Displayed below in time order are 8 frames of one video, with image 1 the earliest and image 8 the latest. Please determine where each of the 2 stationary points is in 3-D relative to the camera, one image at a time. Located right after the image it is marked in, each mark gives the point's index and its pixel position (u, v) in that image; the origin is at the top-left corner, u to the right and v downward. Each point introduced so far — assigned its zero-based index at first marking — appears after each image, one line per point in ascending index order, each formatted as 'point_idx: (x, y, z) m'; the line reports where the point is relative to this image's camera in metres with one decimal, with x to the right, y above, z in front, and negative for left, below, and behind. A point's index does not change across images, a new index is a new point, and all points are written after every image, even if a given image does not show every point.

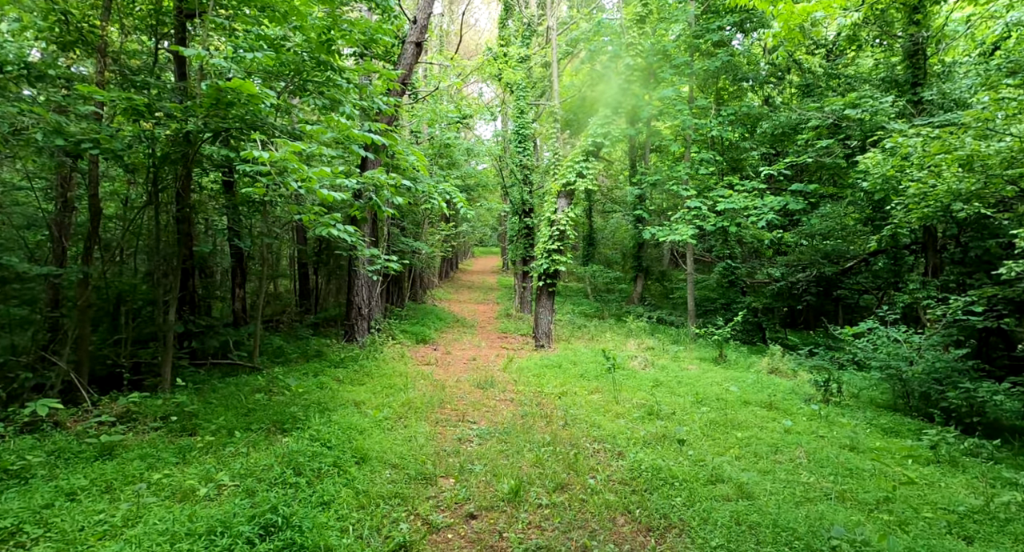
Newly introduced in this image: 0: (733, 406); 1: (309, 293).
0: (+3.3, -2.0, +9.0) m
1: (-5.1, -0.5, +15.1) m
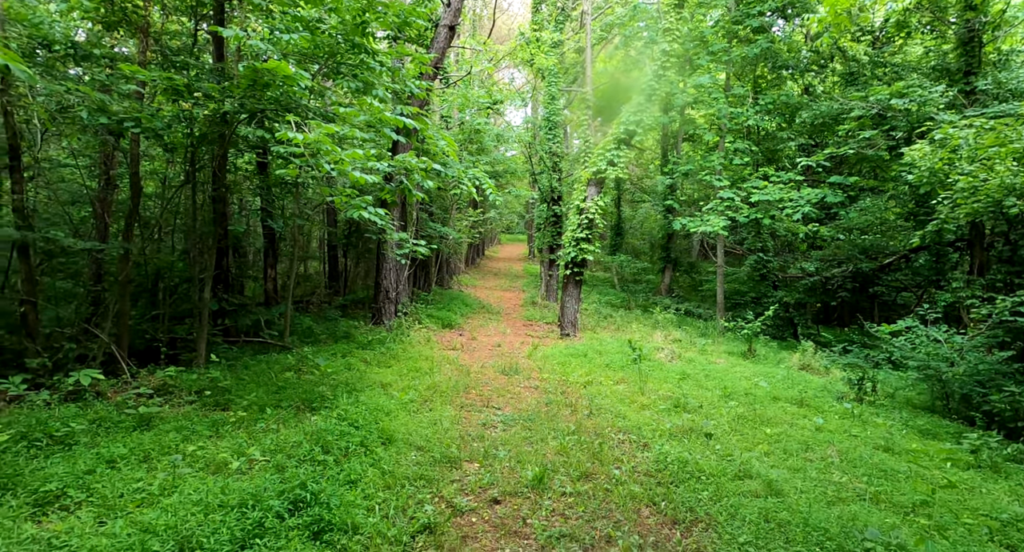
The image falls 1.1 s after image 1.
0: (+3.7, -1.8, +8.9) m
1: (-4.4, 0.0, +15.3) m
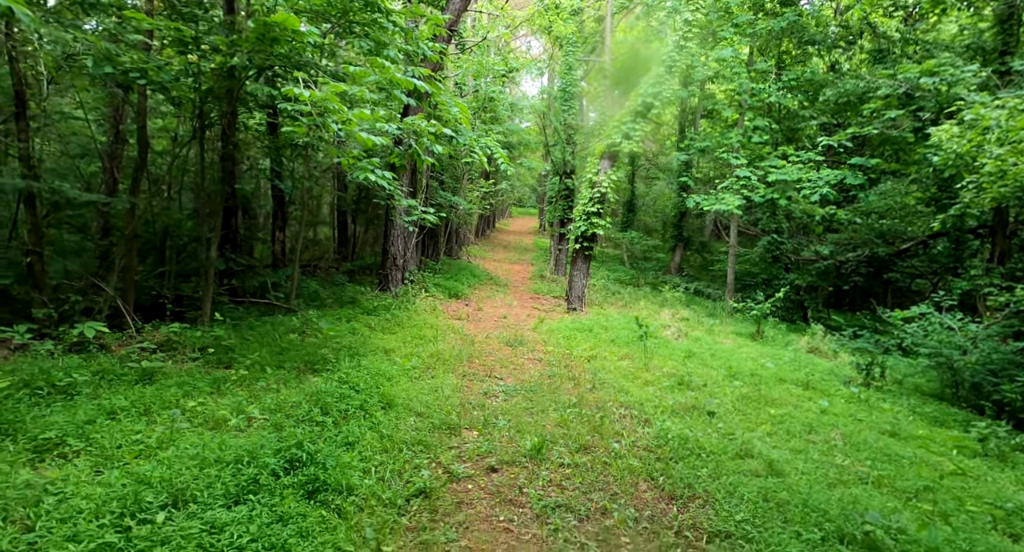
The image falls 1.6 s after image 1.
0: (+3.7, -1.6, +8.8) m
1: (-4.2, +0.9, +15.3) m
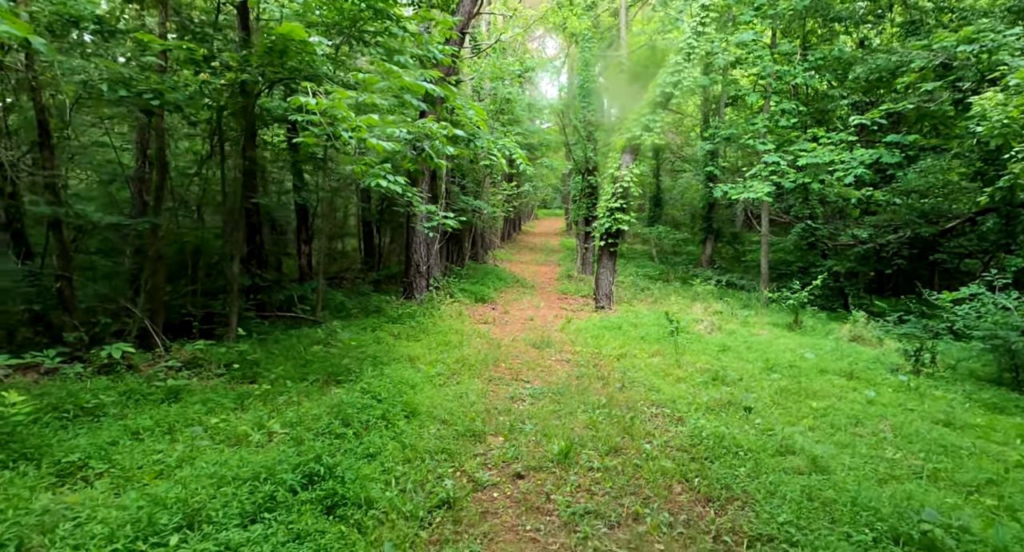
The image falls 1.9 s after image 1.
0: (+4.1, -1.4, +8.4) m
1: (-3.5, +0.6, +15.3) m
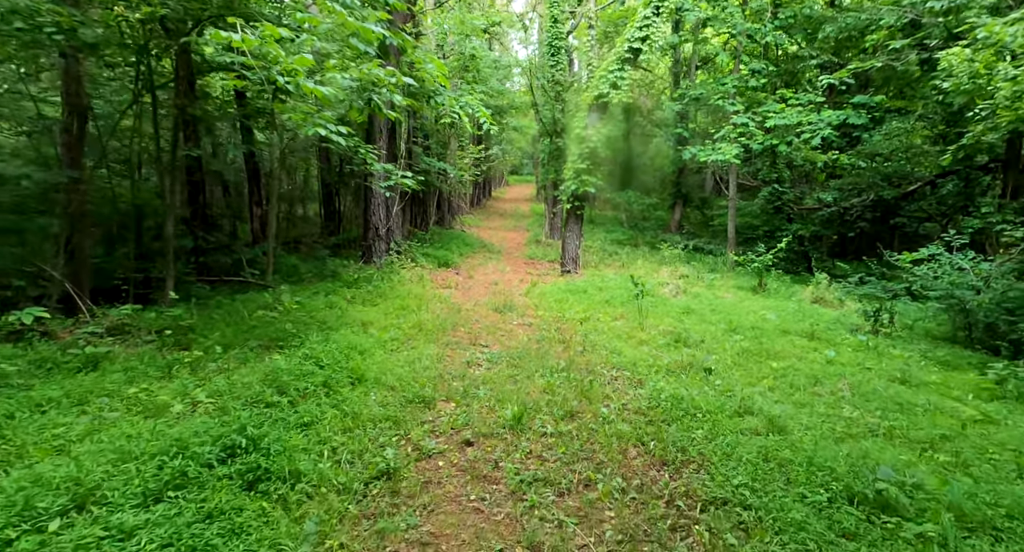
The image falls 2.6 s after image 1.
0: (+3.6, -0.8, +8.3) m
1: (-4.4, +1.5, +14.8) m
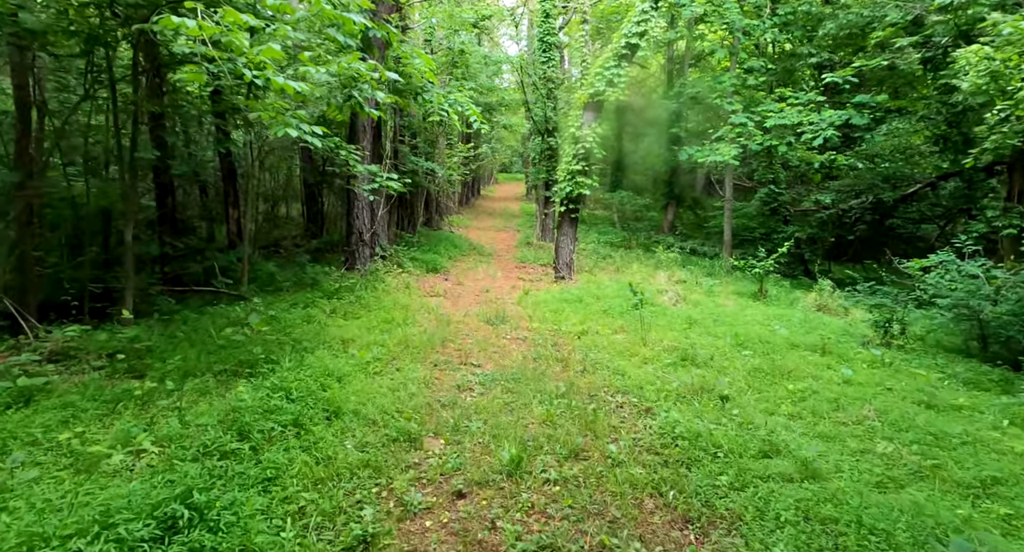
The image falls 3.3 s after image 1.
0: (+3.5, -1.0, +7.8) m
1: (-4.6, +1.4, +14.1) m
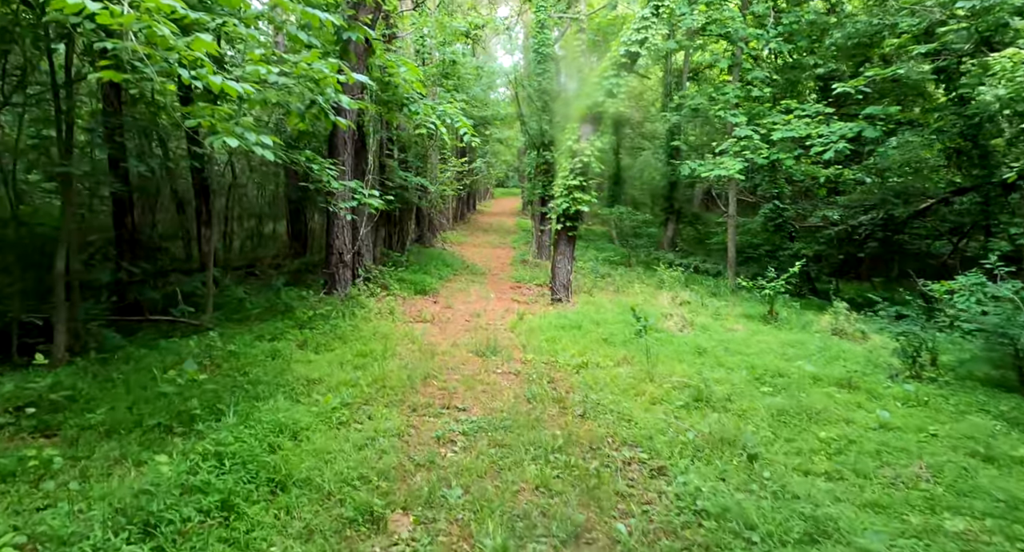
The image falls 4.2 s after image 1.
0: (+3.4, -1.3, +7.0) m
1: (-4.8, +0.9, +13.2) m
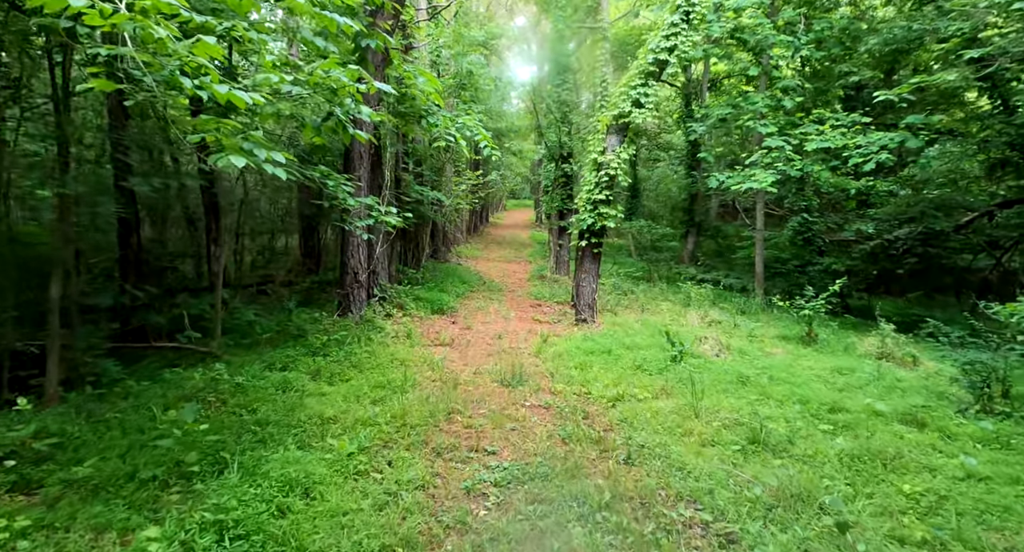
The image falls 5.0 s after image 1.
0: (+3.7, -1.5, +6.3) m
1: (-4.3, +0.5, +12.8) m
